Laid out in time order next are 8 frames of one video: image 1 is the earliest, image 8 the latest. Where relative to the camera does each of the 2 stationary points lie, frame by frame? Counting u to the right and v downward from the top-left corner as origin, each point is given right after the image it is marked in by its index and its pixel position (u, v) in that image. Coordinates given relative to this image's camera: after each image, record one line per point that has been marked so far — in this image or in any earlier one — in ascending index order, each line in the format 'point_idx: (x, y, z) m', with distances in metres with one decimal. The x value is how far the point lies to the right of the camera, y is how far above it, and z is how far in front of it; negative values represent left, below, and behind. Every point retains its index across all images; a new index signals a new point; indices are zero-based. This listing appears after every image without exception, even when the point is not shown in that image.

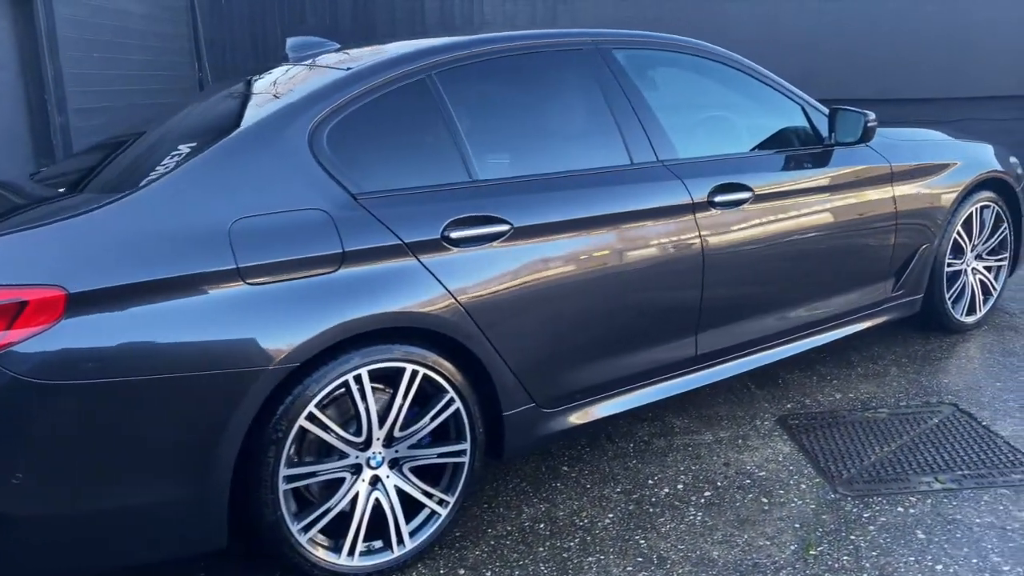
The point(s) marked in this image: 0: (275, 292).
0: (-0.7, 0.0, +2.3) m
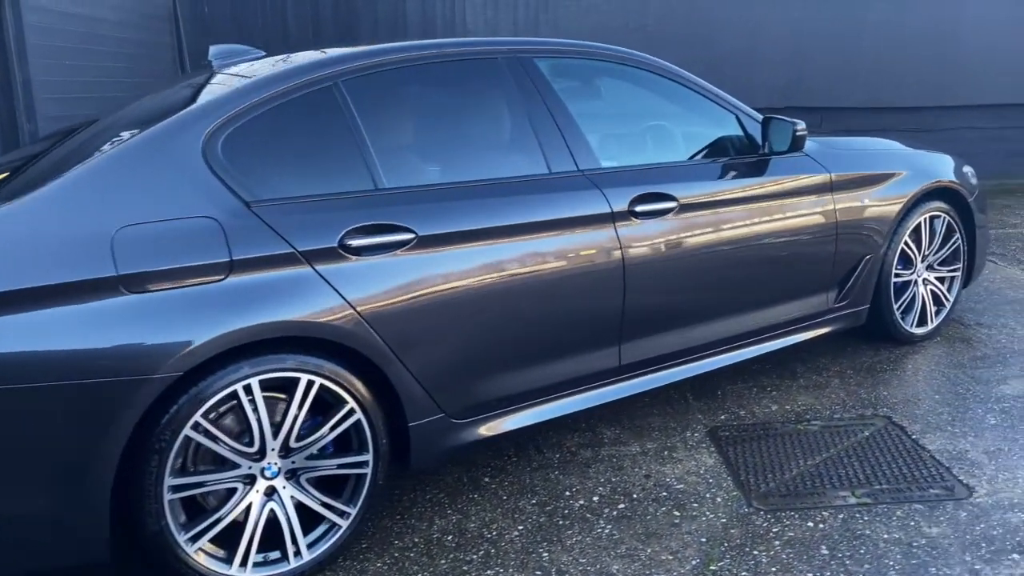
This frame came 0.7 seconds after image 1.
0: (-1.0, 0.0, +2.2) m
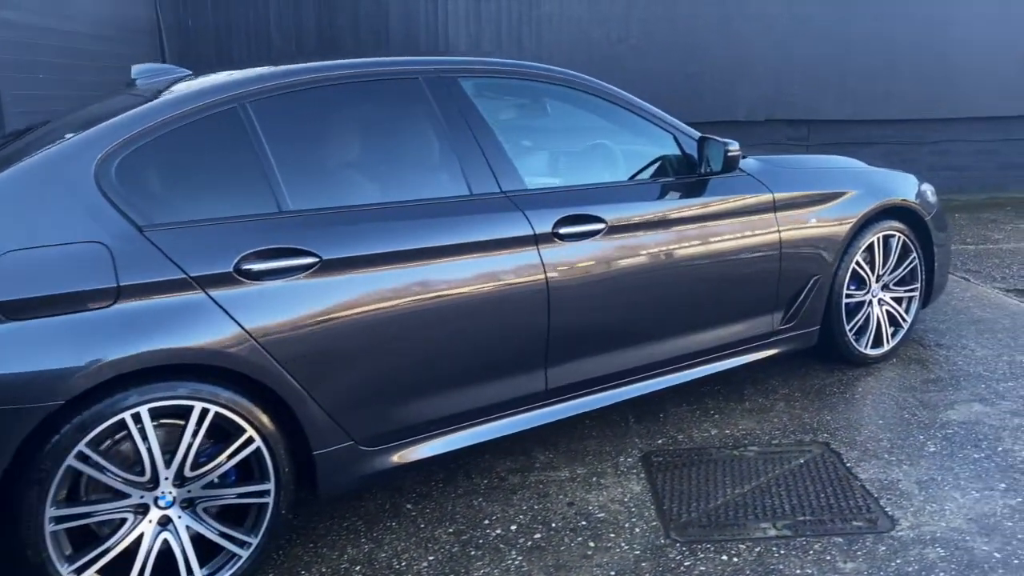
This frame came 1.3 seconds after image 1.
0: (-1.3, -0.1, +2.2) m
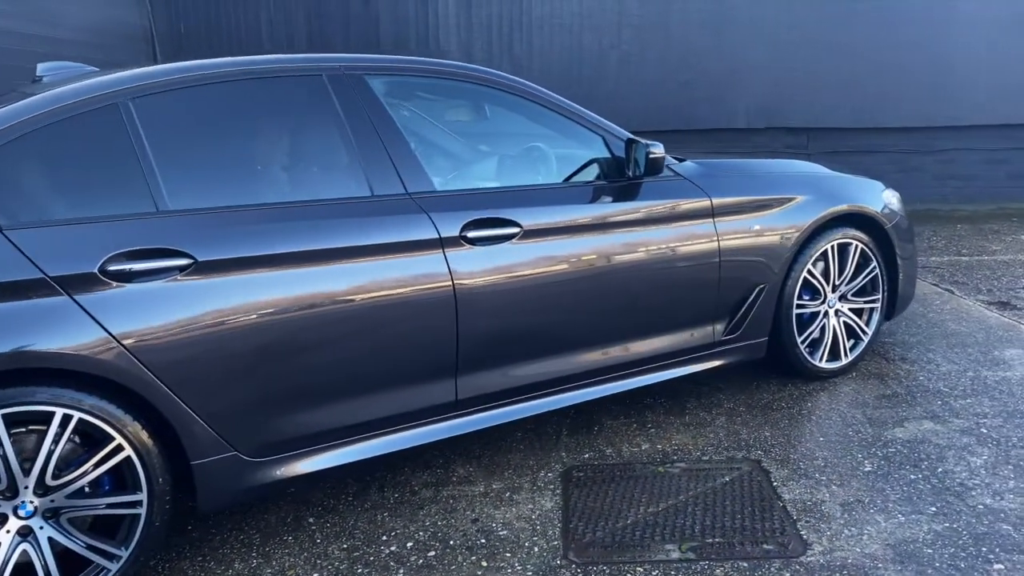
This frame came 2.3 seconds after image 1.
0: (-1.7, -0.1, +2.1) m
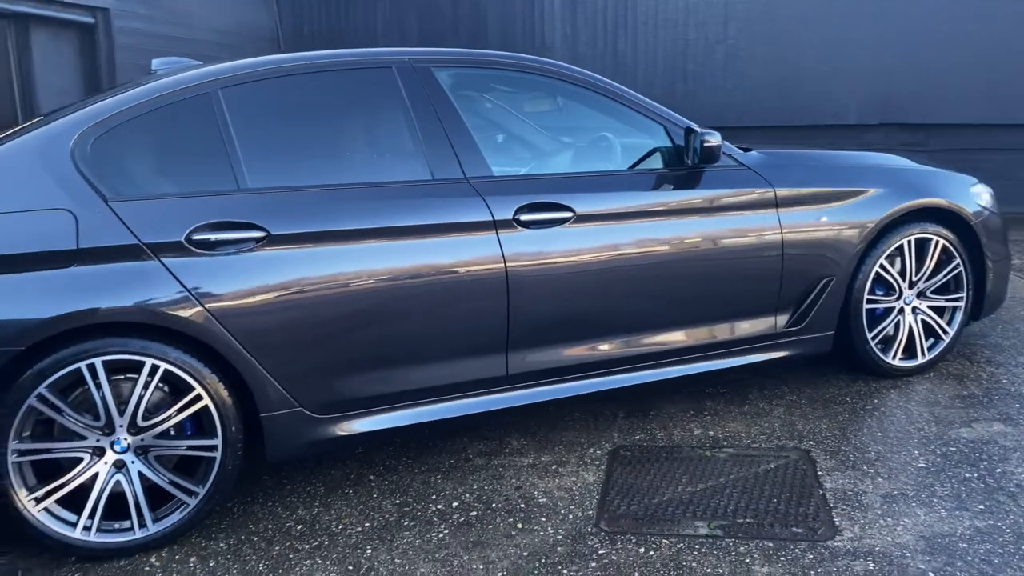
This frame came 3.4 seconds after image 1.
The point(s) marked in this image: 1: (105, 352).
0: (-1.6, 0.0, +2.5) m
1: (-1.3, -0.2, +2.6) m
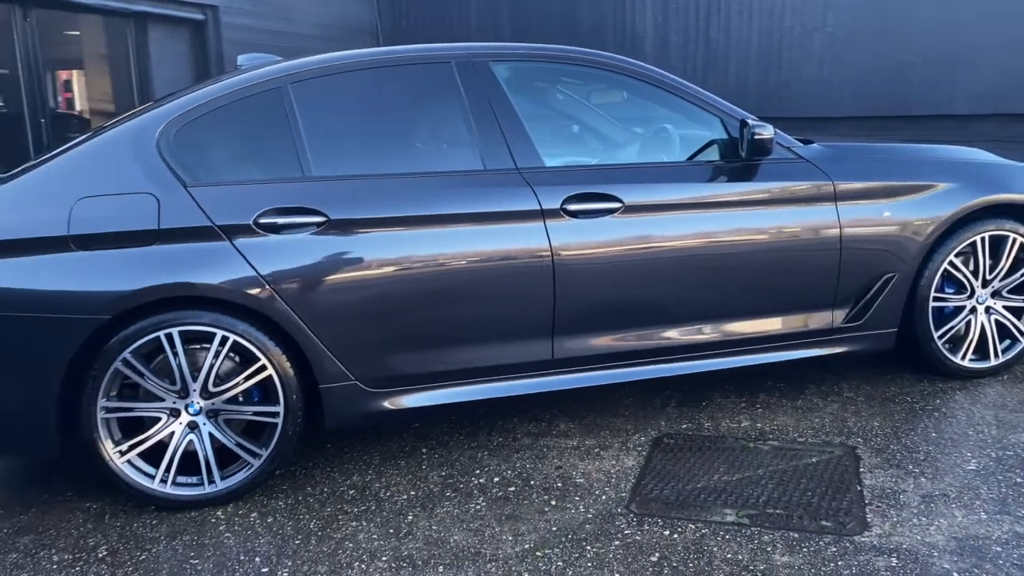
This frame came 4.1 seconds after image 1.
0: (-1.5, +0.1, +2.8) m
1: (-1.2, -0.1, +2.9) m
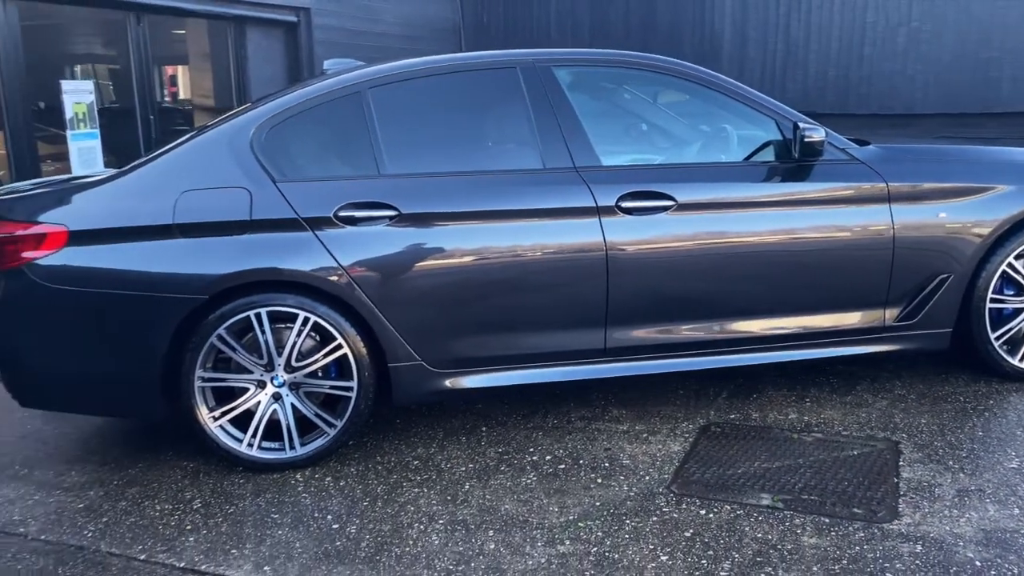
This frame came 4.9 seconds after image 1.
0: (-1.3, +0.2, +3.2) m
1: (-1.0, -0.1, +3.3) m
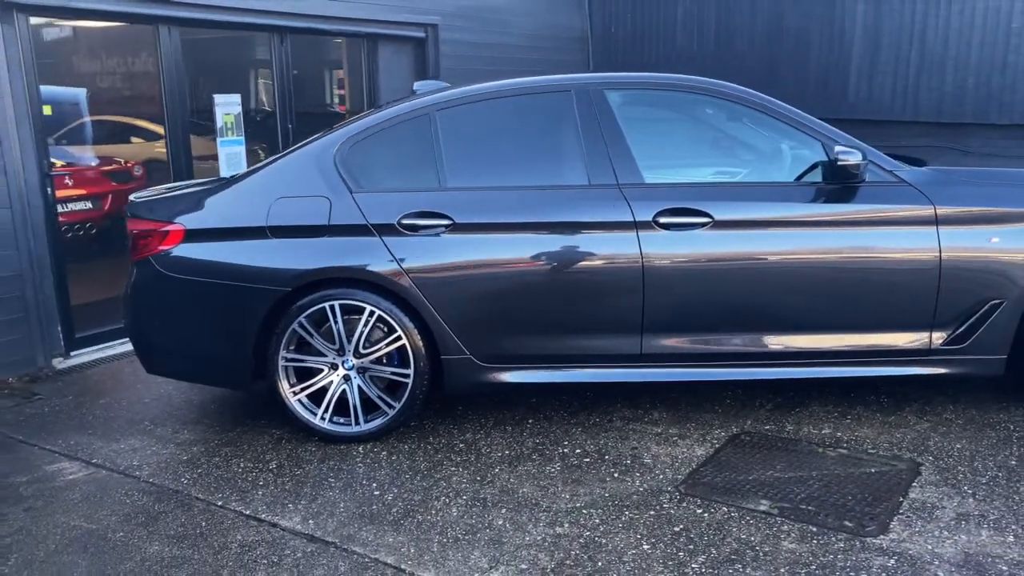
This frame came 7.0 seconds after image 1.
0: (-1.1, +0.2, +3.8) m
1: (-0.8, 0.0, +3.8) m
